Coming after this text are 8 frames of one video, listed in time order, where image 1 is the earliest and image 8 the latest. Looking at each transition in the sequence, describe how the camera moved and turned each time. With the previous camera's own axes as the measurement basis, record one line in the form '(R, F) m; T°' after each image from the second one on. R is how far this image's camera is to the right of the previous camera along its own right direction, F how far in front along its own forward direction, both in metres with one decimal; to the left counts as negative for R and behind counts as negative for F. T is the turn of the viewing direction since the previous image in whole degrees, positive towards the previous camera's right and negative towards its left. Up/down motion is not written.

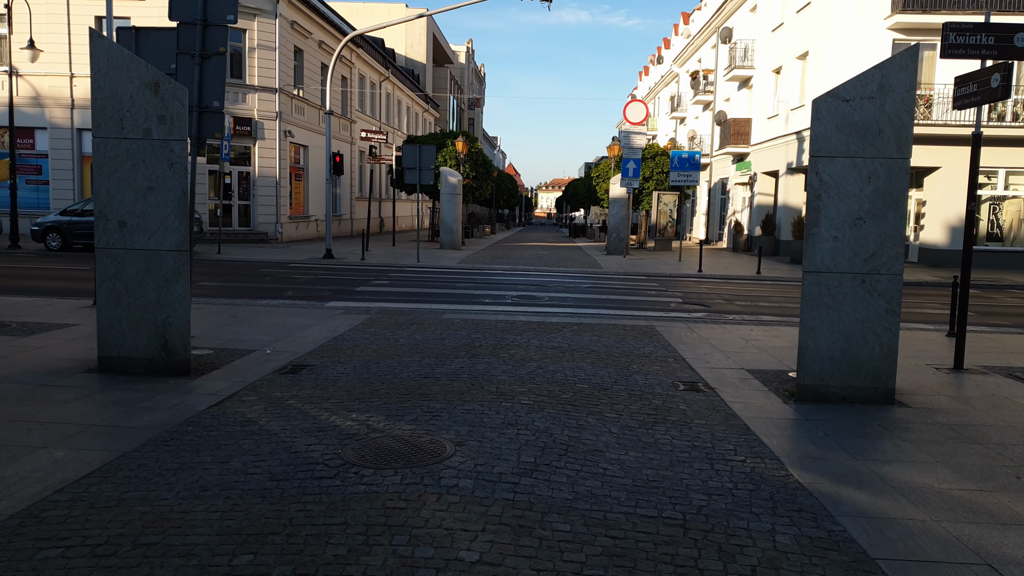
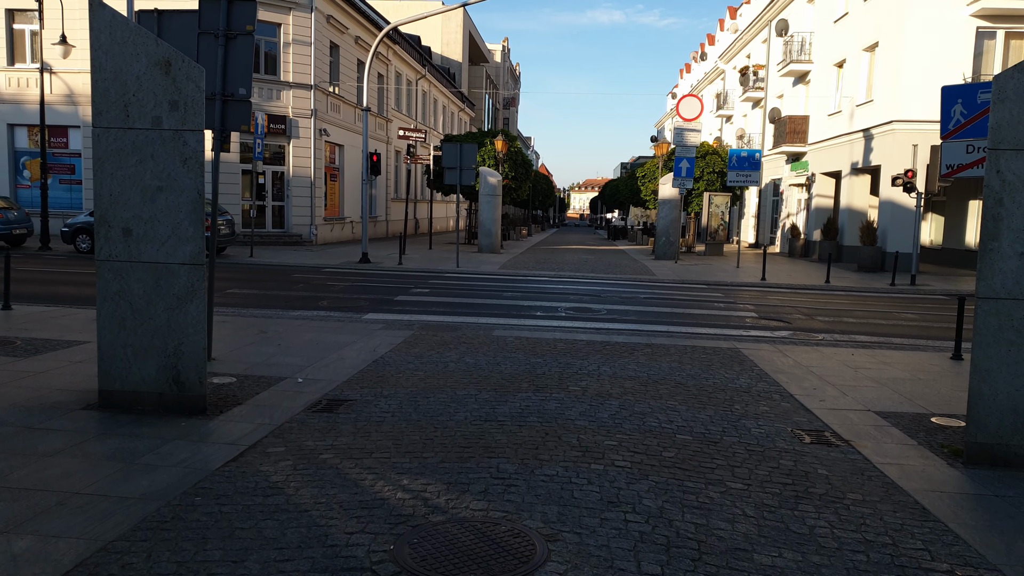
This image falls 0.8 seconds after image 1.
(-0.4, +1.3) m; -2°
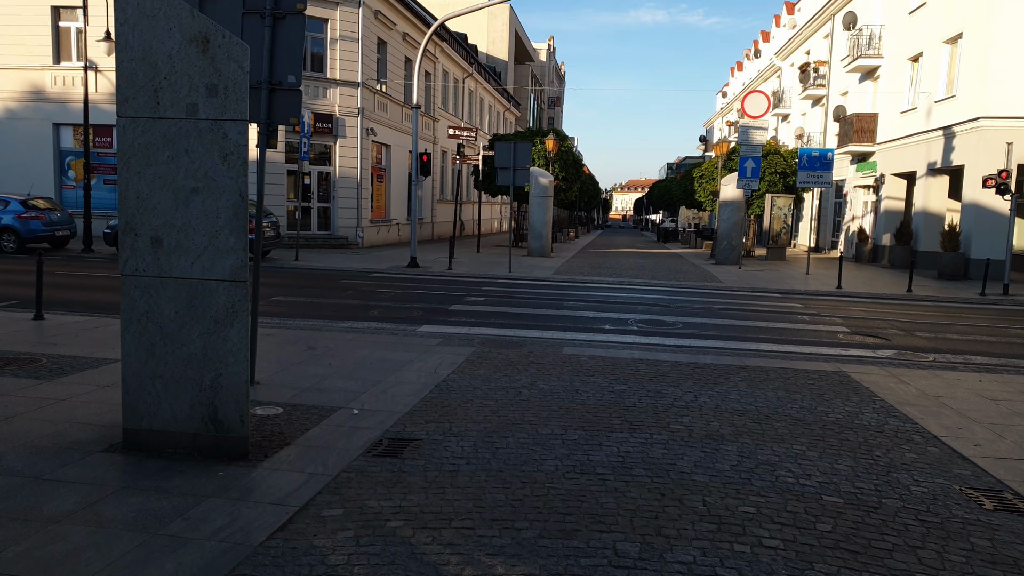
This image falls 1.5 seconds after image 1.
(-0.4, +1.1) m; -3°
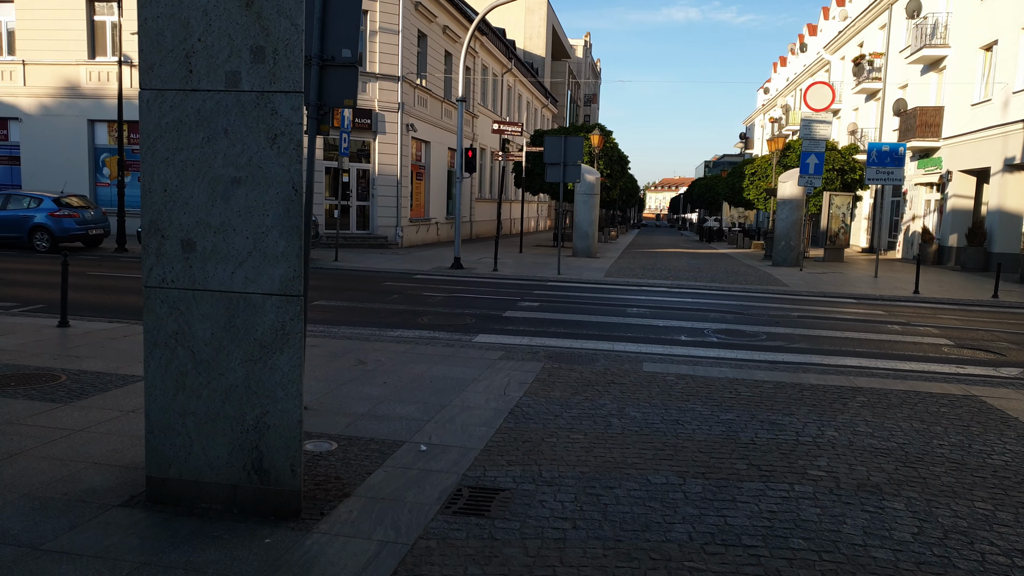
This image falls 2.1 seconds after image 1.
(-0.4, +1.1) m; -2°
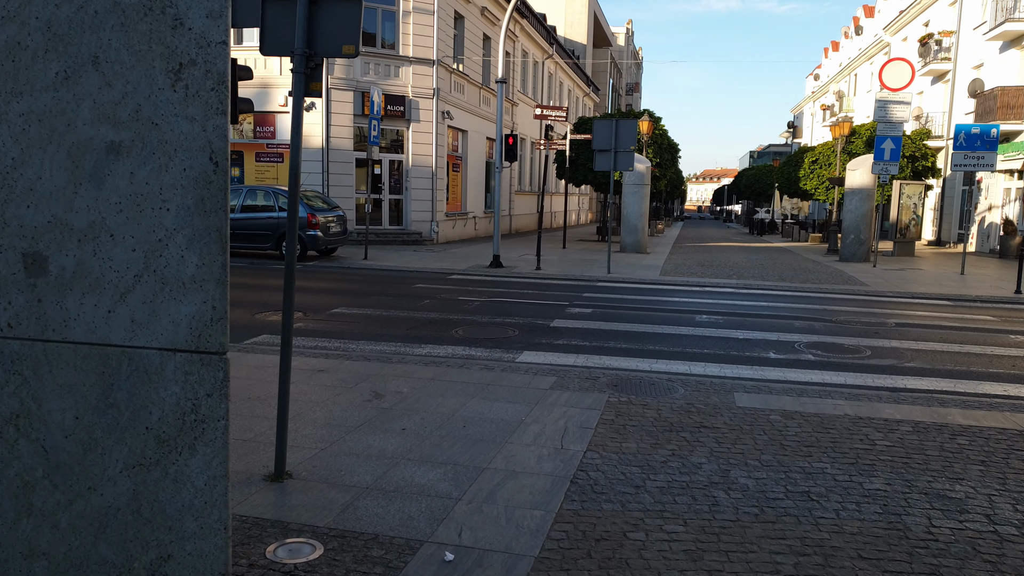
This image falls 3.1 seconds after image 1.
(-0.1, +1.7) m; -3°
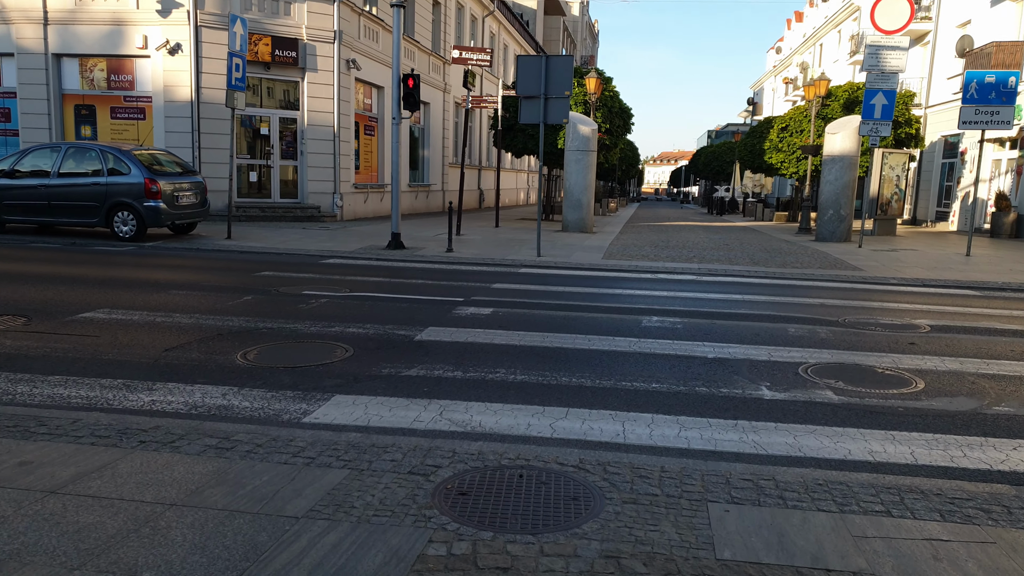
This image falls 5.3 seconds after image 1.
(+0.9, +3.7) m; +3°
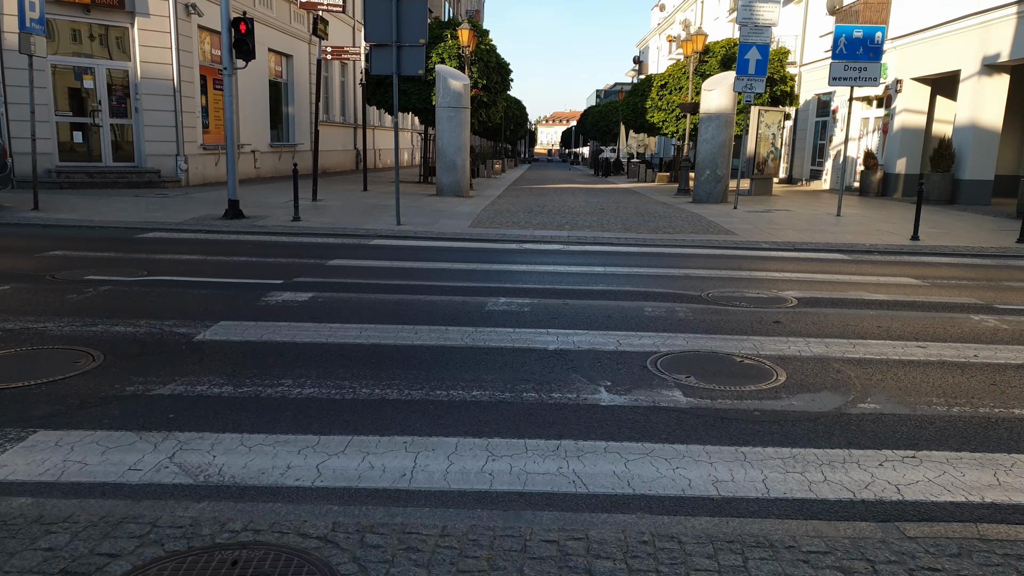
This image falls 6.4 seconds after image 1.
(+0.6, +1.0) m; +7°
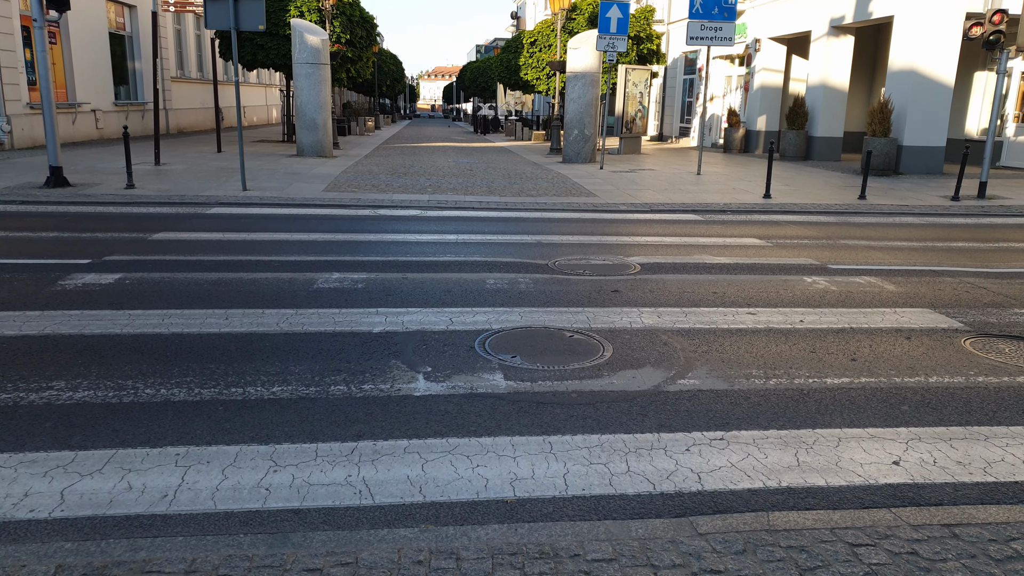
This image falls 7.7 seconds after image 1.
(+0.4, +0.3) m; +8°
